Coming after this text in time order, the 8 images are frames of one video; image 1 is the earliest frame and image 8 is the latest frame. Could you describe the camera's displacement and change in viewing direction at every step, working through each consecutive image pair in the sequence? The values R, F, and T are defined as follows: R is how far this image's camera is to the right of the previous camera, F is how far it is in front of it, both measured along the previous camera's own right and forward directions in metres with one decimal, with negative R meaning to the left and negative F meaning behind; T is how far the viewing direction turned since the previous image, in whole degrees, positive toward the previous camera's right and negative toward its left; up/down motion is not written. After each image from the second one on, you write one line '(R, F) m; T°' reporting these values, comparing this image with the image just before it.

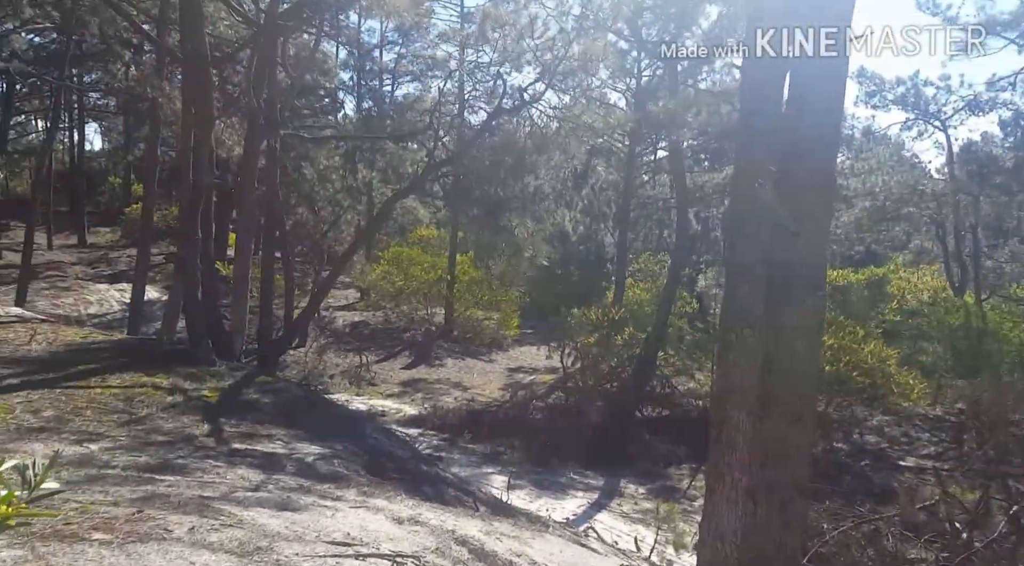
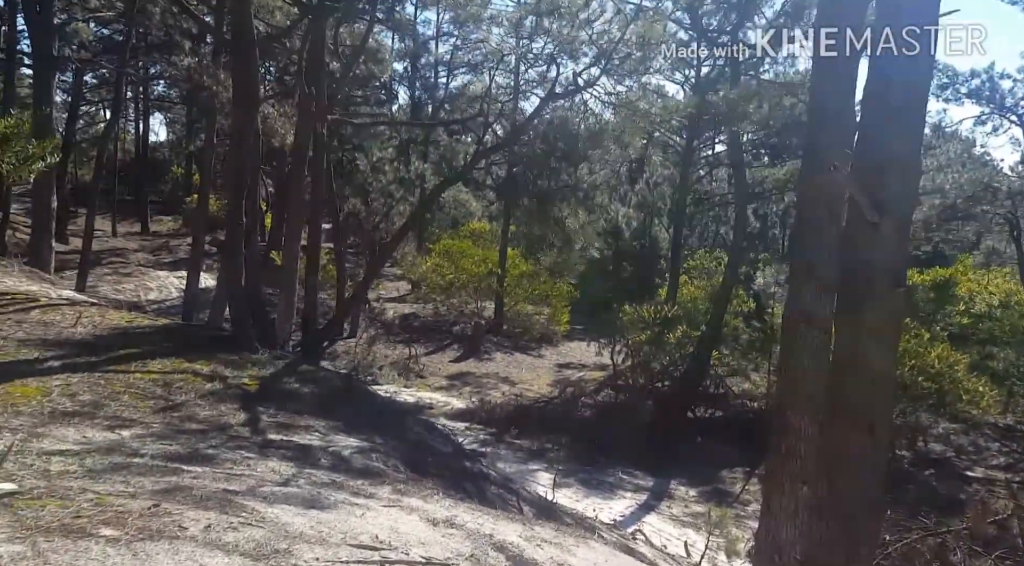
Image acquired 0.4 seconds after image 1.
(0.0, +0.3) m; -4°
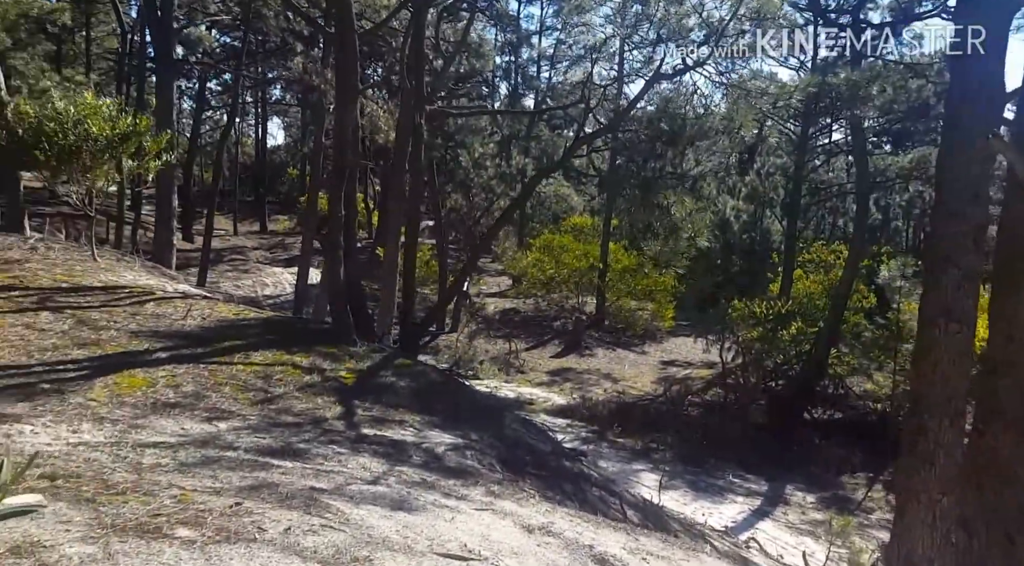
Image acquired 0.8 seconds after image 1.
(0.0, +0.3) m; -8°
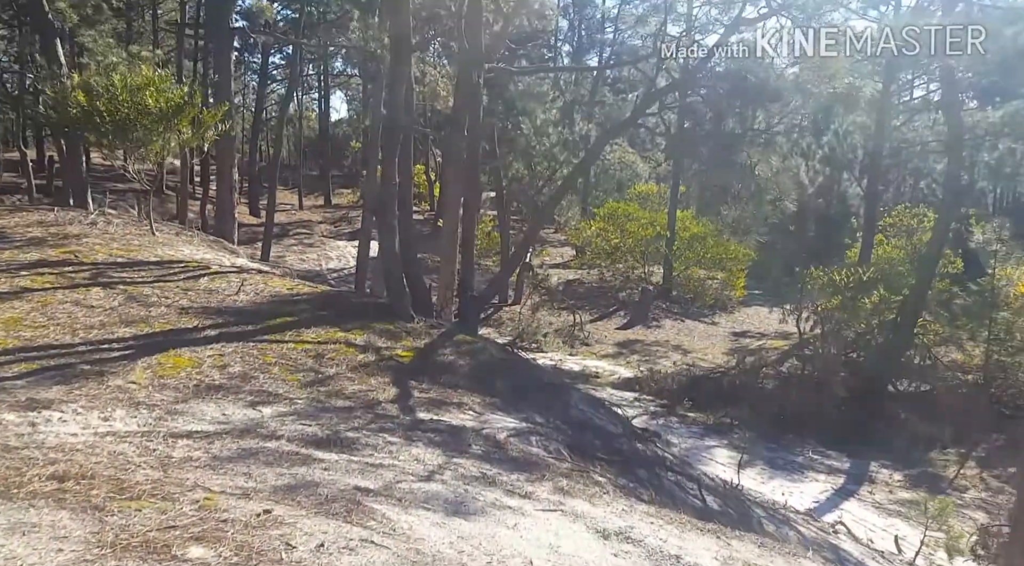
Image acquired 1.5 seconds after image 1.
(0.0, +0.6) m; -5°
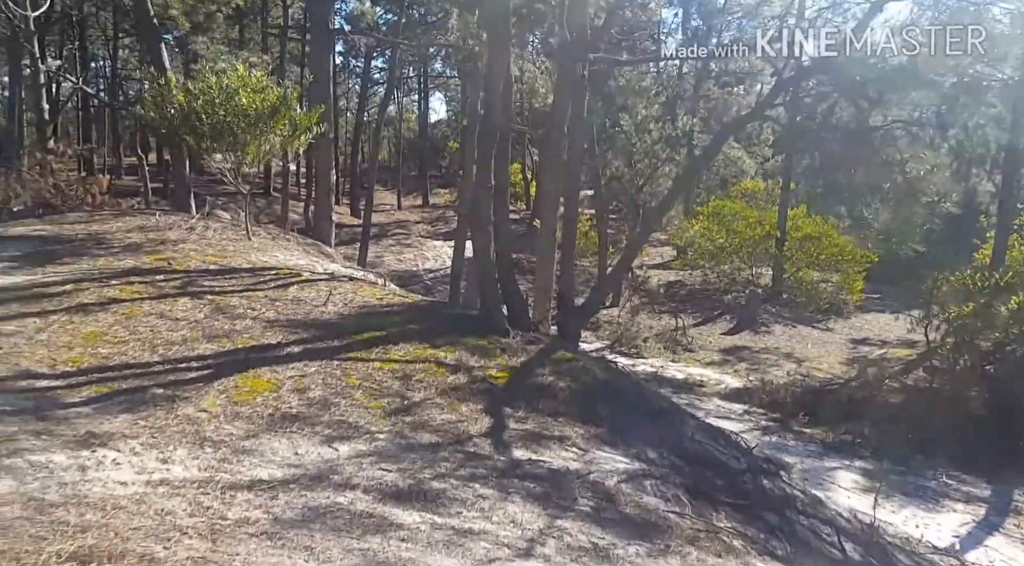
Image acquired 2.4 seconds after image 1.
(-0.1, +0.7) m; -7°
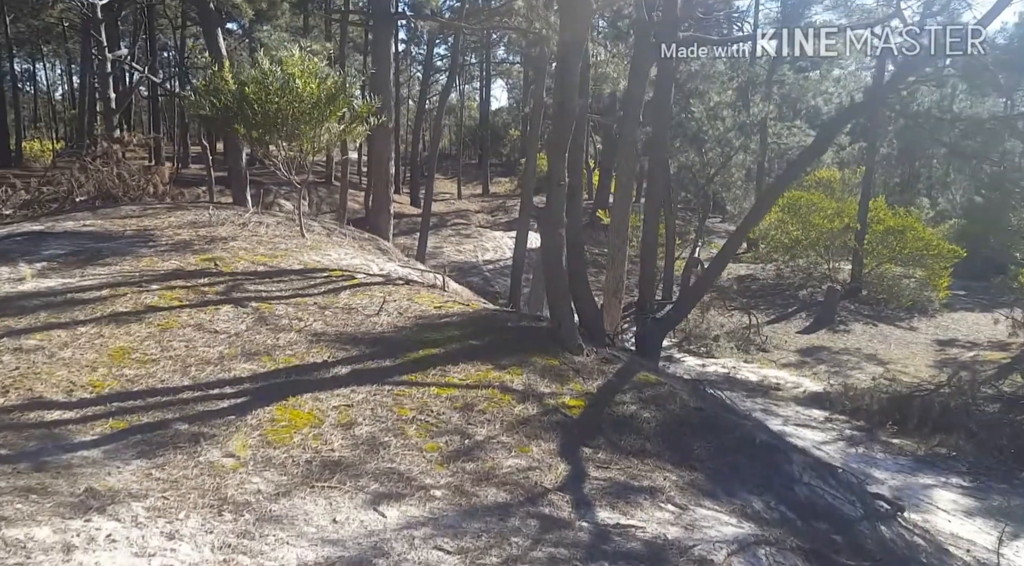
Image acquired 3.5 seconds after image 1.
(-0.1, +0.8) m; -4°
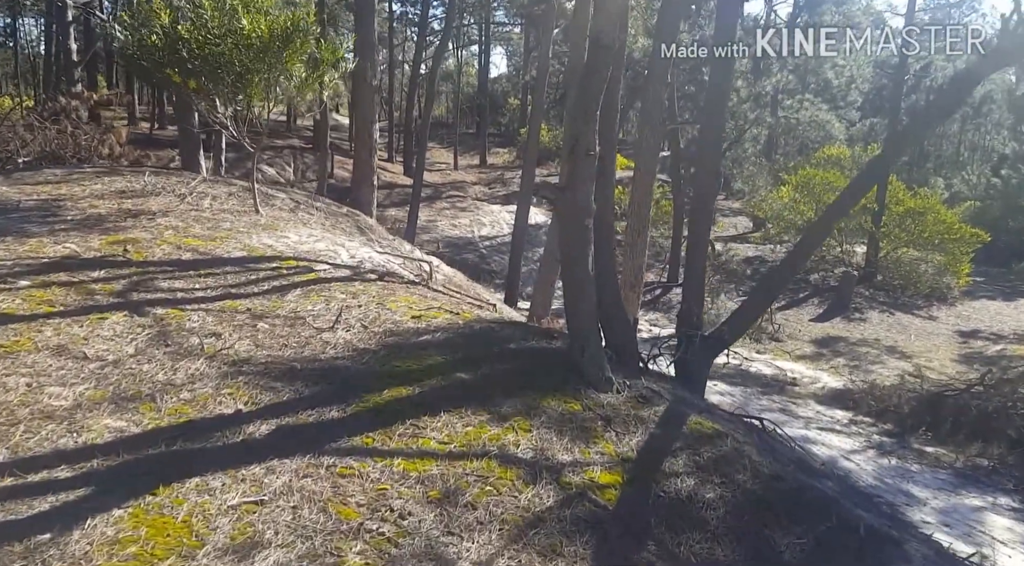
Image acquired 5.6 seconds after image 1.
(-0.1, +1.8) m; 0°
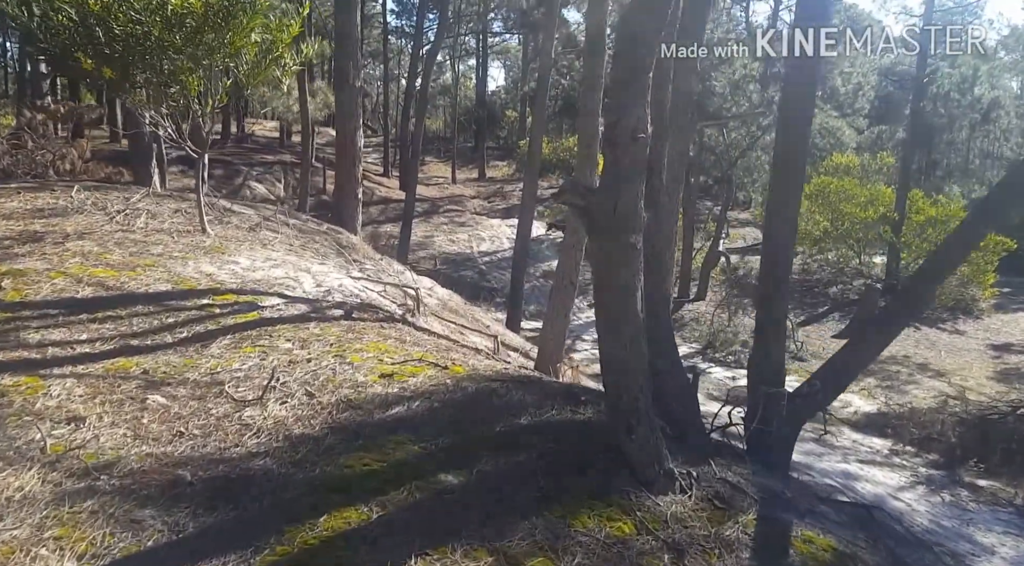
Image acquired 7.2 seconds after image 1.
(0.0, +1.5) m; 0°
